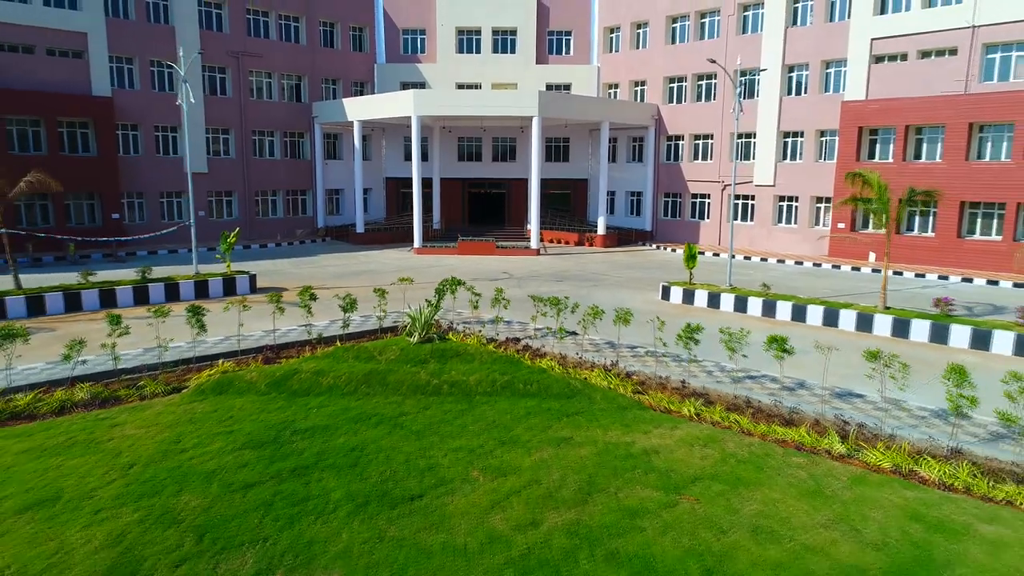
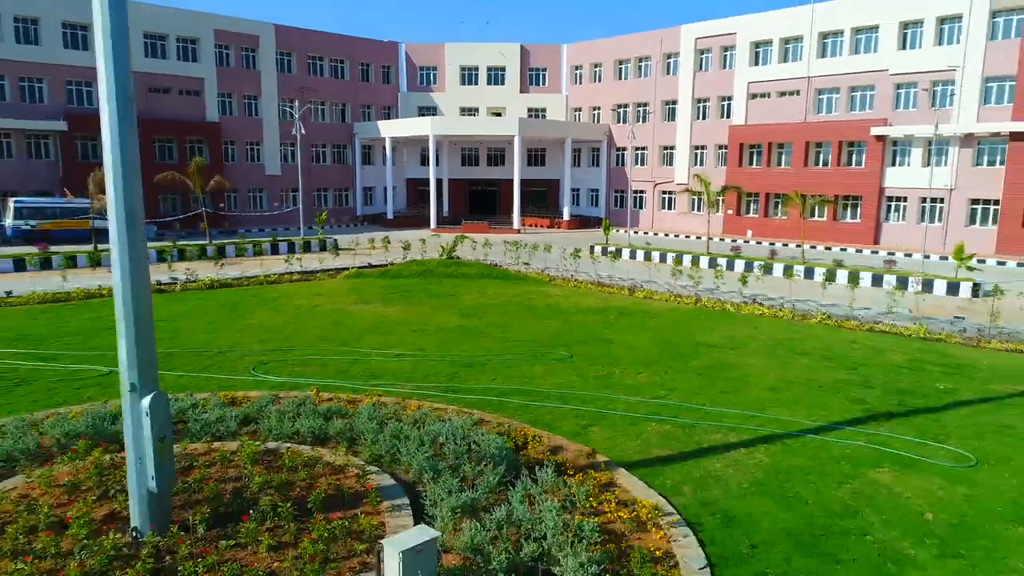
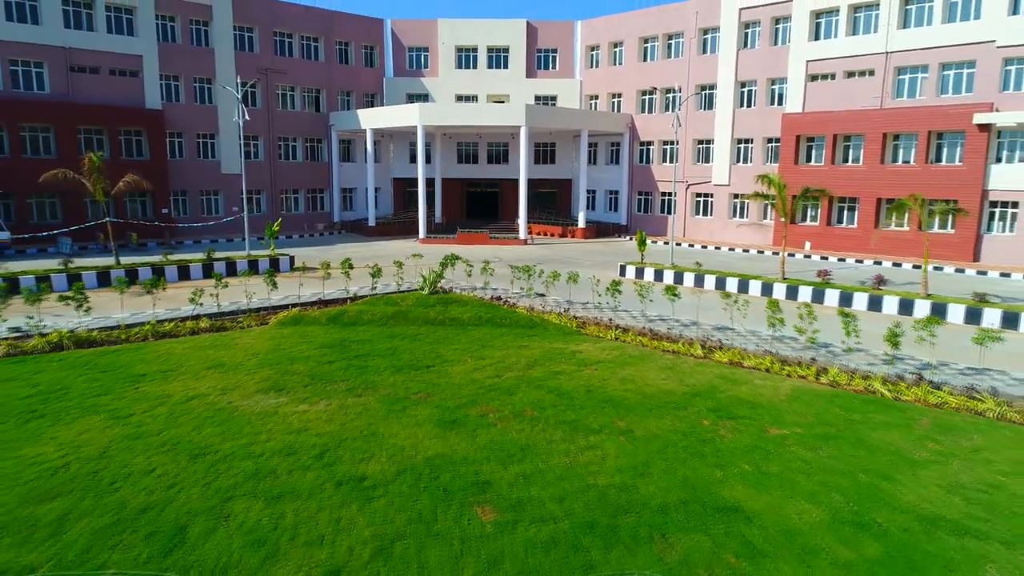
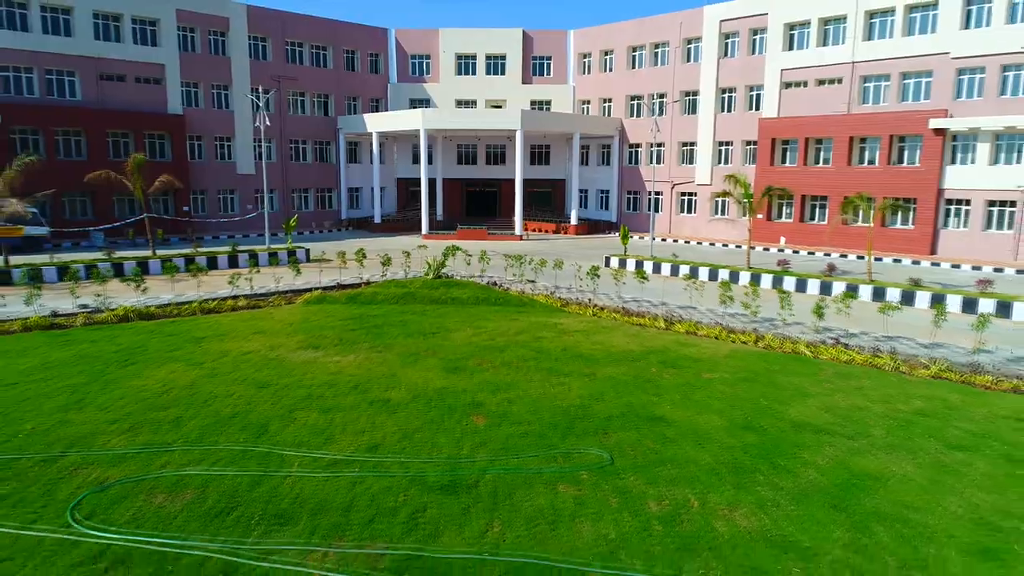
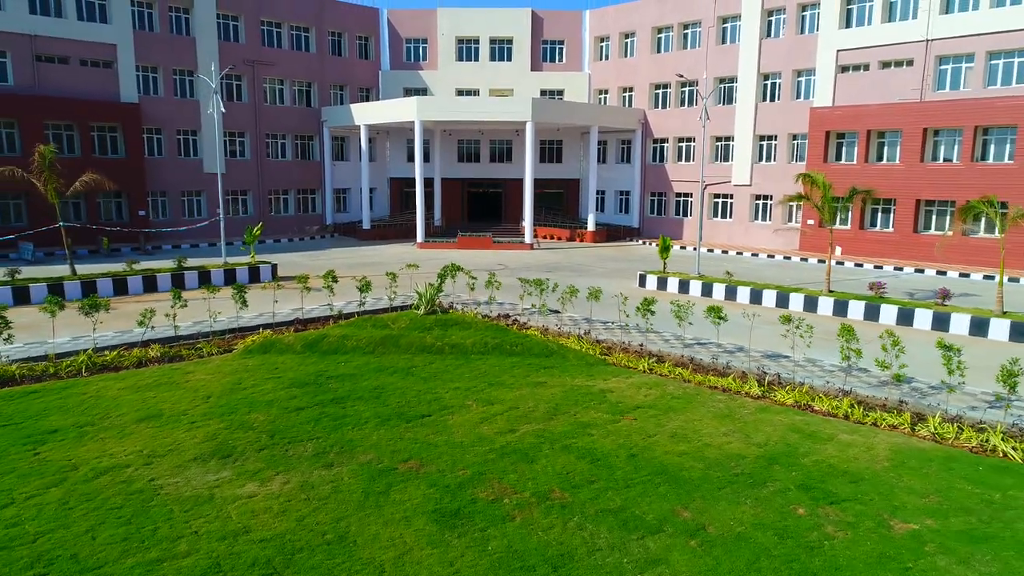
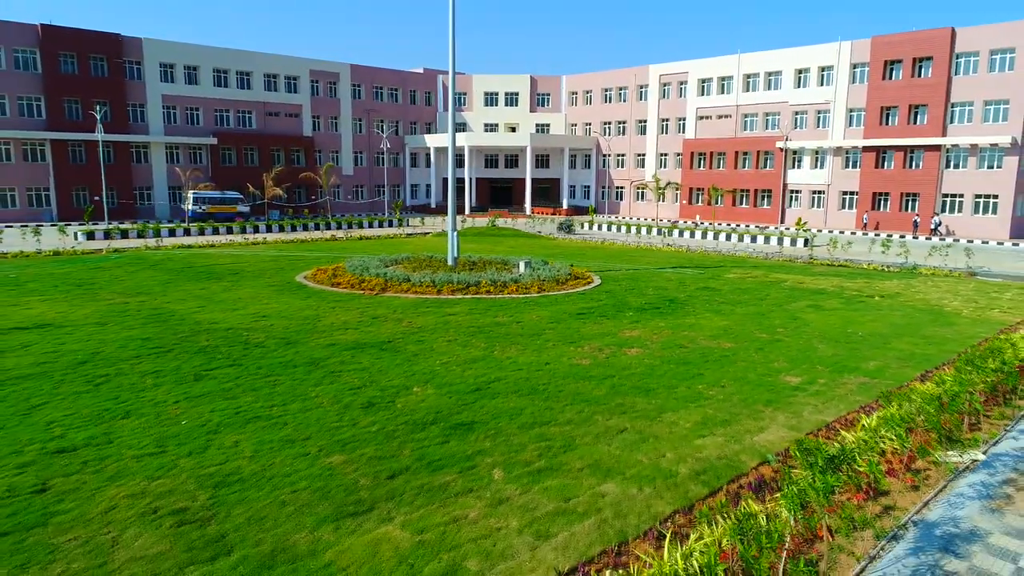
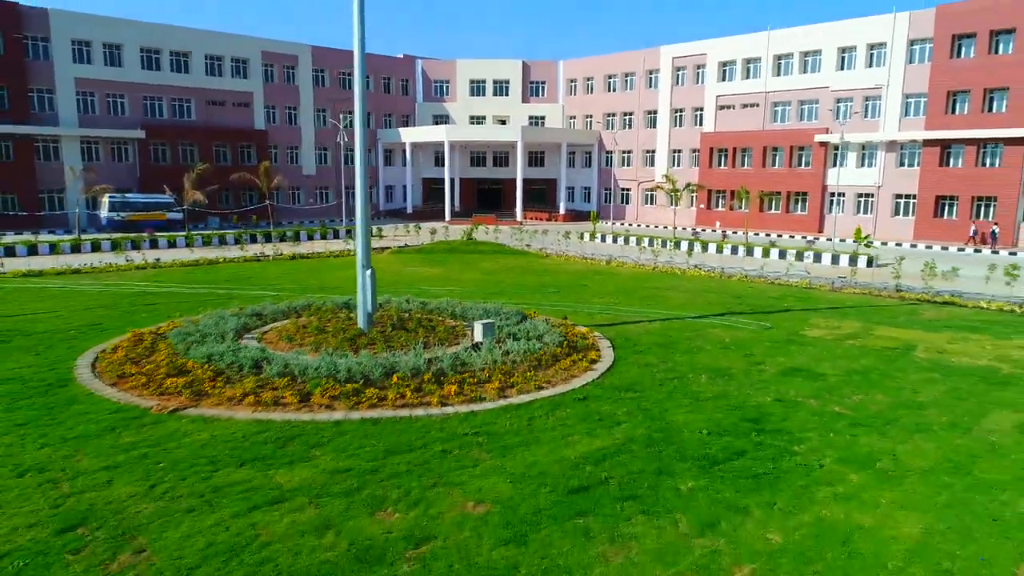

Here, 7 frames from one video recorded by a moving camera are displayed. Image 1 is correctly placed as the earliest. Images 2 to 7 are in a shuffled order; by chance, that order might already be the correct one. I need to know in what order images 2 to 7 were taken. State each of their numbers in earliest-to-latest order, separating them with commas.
5, 3, 4, 2, 7, 6
